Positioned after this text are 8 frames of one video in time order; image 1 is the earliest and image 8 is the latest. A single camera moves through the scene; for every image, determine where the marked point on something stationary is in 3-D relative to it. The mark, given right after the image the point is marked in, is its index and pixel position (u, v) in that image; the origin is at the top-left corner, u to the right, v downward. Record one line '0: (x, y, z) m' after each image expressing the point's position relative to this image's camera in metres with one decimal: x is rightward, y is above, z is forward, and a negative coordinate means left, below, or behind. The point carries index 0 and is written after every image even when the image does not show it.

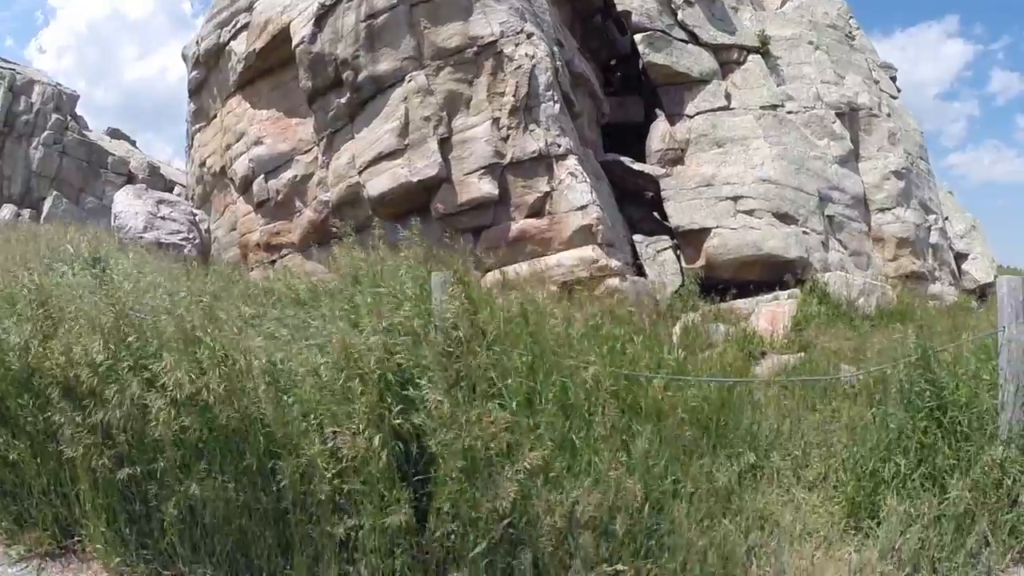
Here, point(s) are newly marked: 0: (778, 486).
0: (+7.1, -5.7, +6.8) m
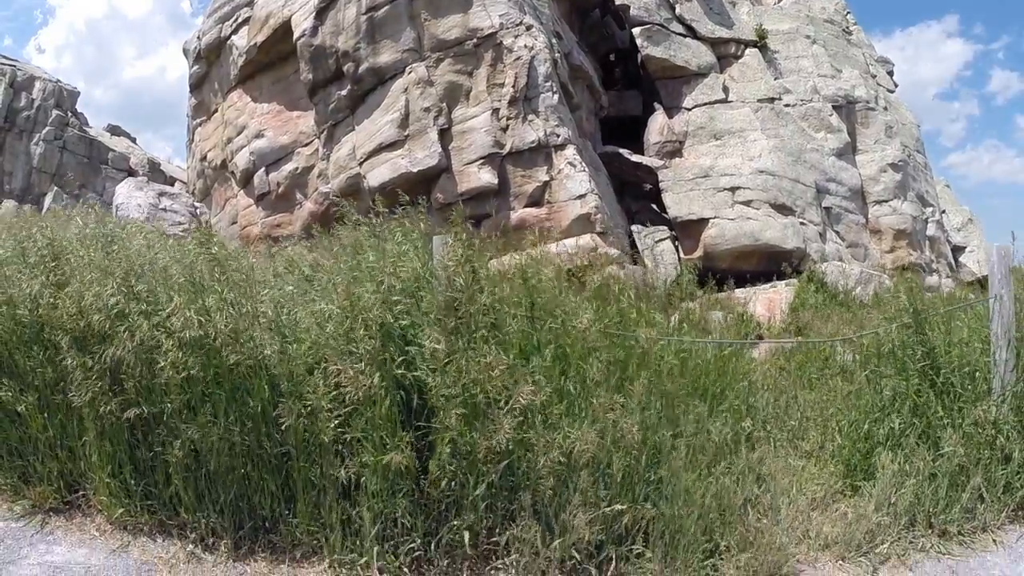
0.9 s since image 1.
0: (+7.1, -4.6, +6.9) m
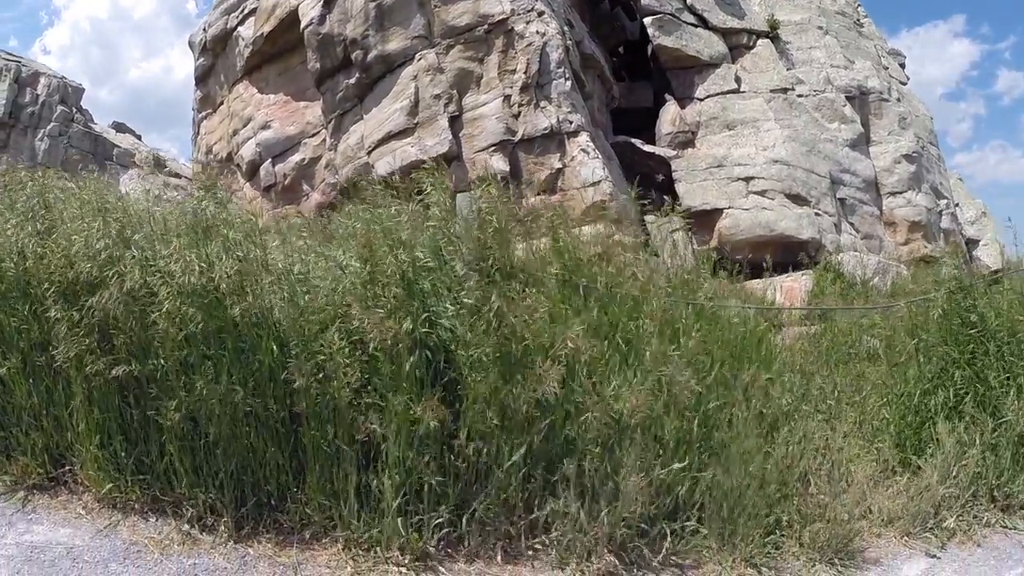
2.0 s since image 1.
0: (+7.9, -3.6, +6.3) m
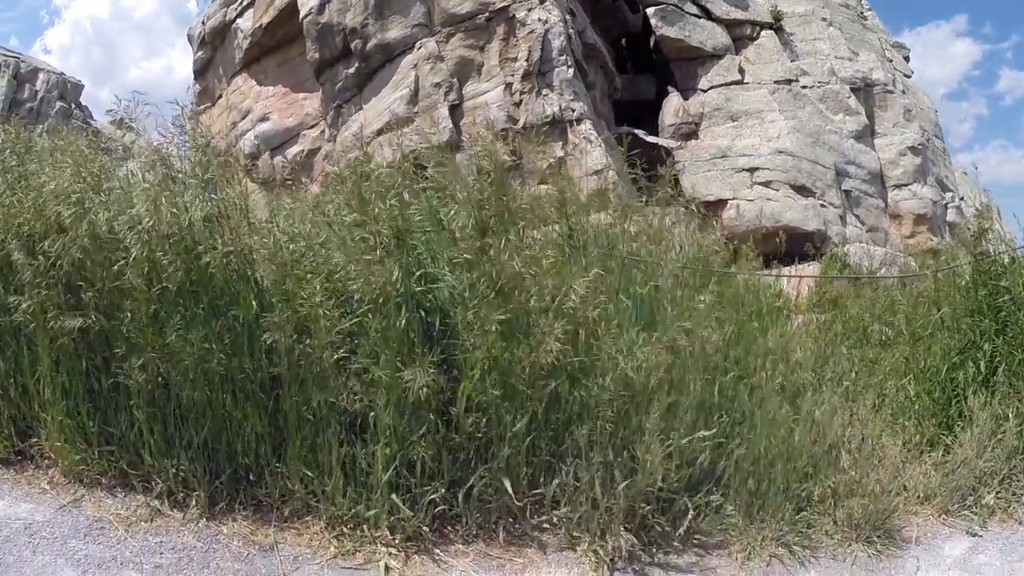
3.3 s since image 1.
0: (+8.0, -2.7, +5.9) m
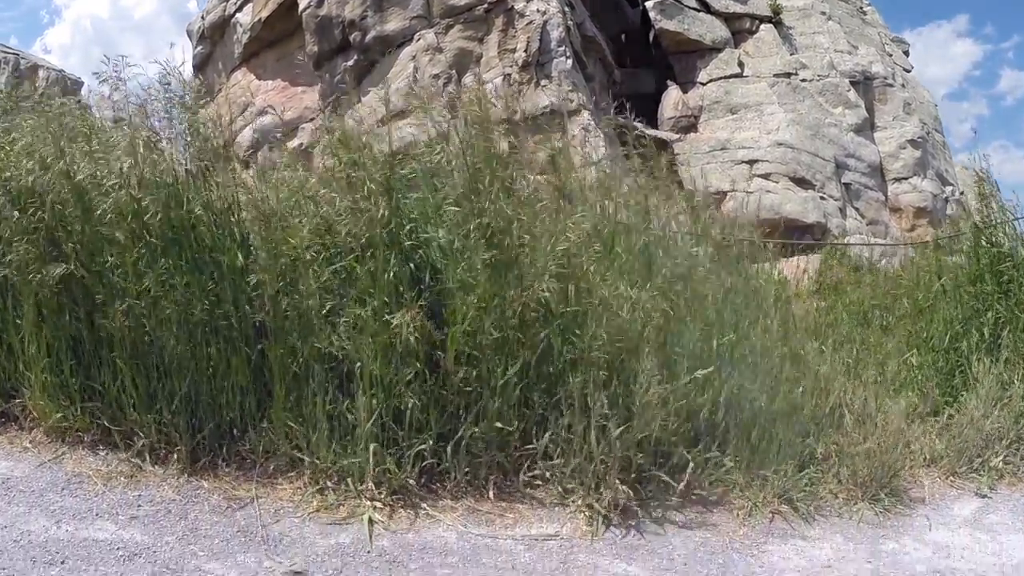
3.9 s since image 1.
0: (+7.8, -1.8, +5.7) m
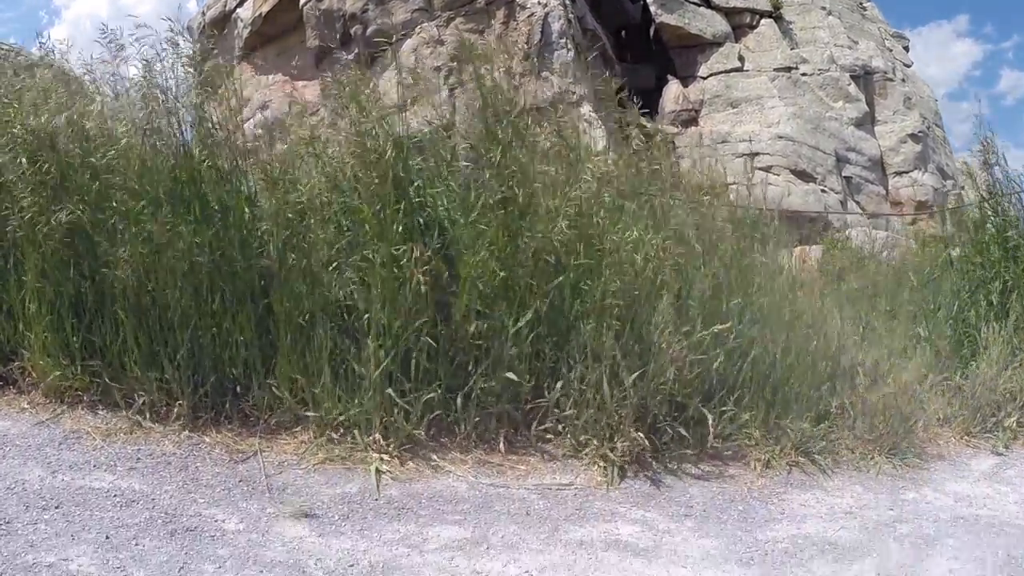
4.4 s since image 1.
0: (+8.0, -1.0, +5.7) m
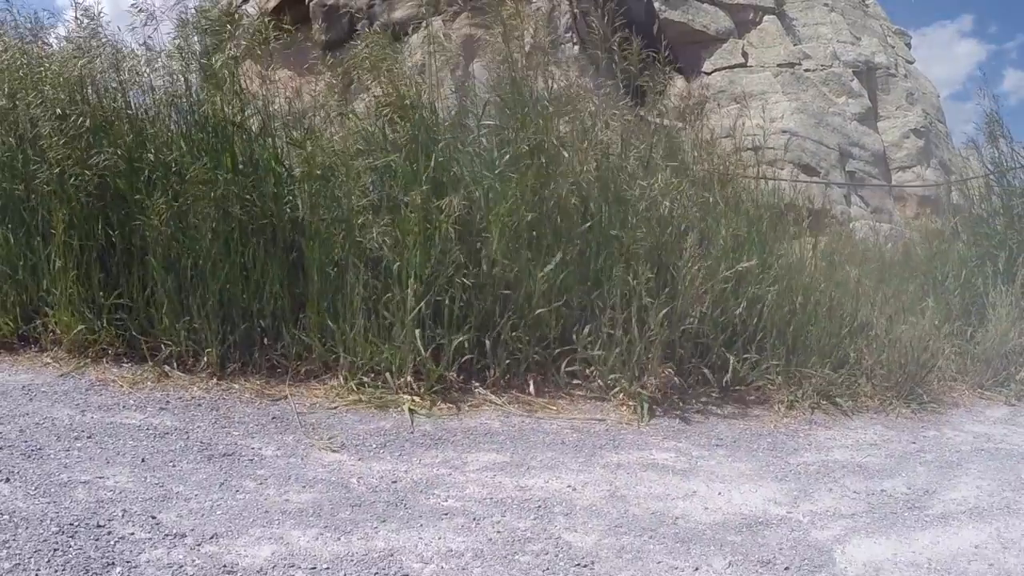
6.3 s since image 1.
0: (+8.5, -0.1, +5.7) m
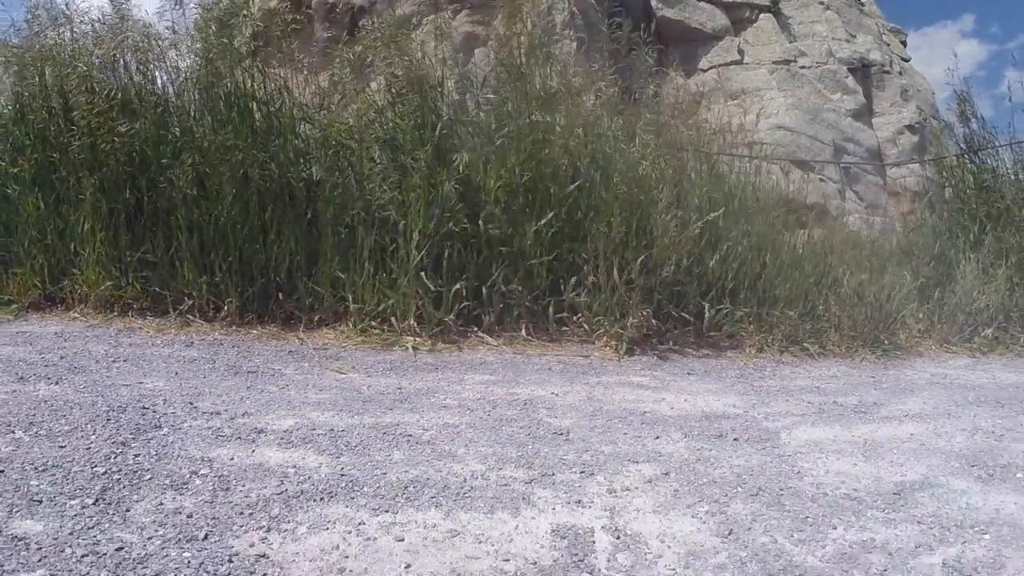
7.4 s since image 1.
0: (+8.4, +0.7, +6.1) m
